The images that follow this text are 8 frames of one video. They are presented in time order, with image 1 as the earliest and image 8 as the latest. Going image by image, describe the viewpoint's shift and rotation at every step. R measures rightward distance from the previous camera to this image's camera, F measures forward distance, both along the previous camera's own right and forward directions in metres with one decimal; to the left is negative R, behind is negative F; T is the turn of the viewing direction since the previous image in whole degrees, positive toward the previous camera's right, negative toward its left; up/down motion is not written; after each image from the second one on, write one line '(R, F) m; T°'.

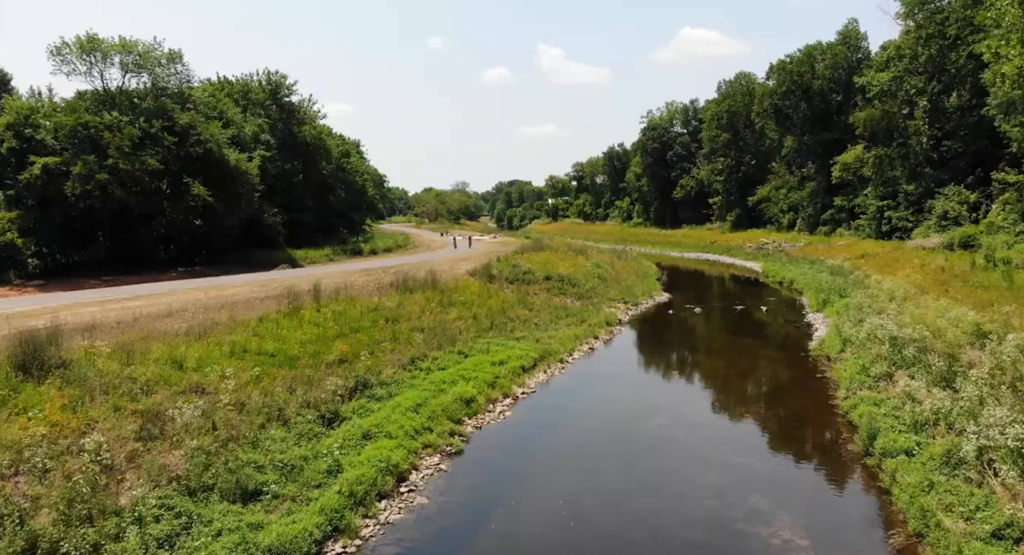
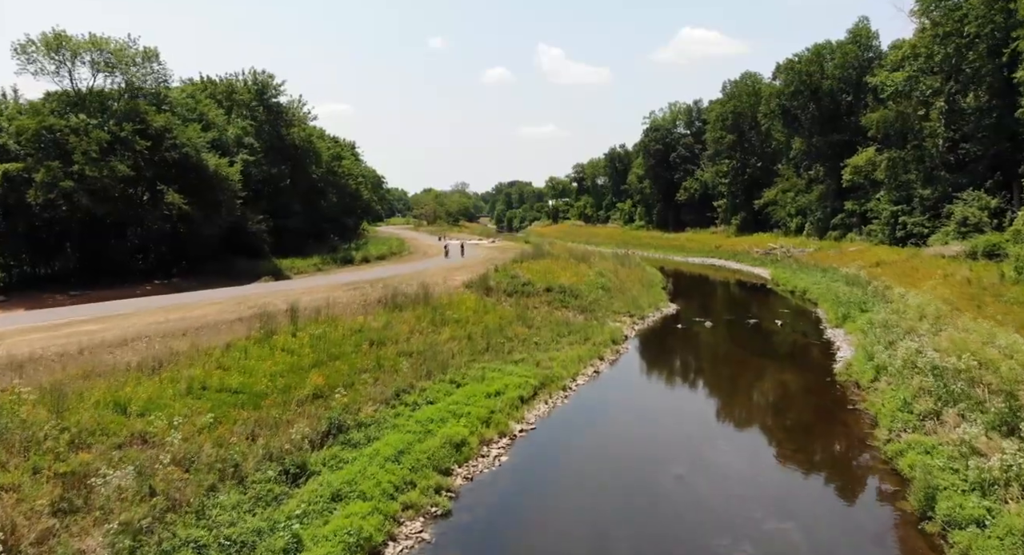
(+0.1, +2.8) m; 0°
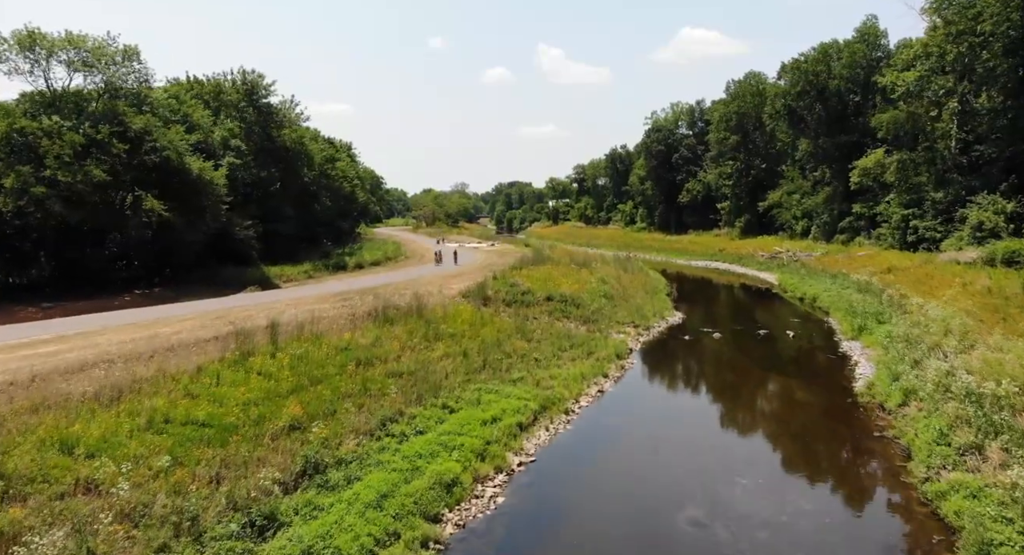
(+0.1, +2.0) m; 0°
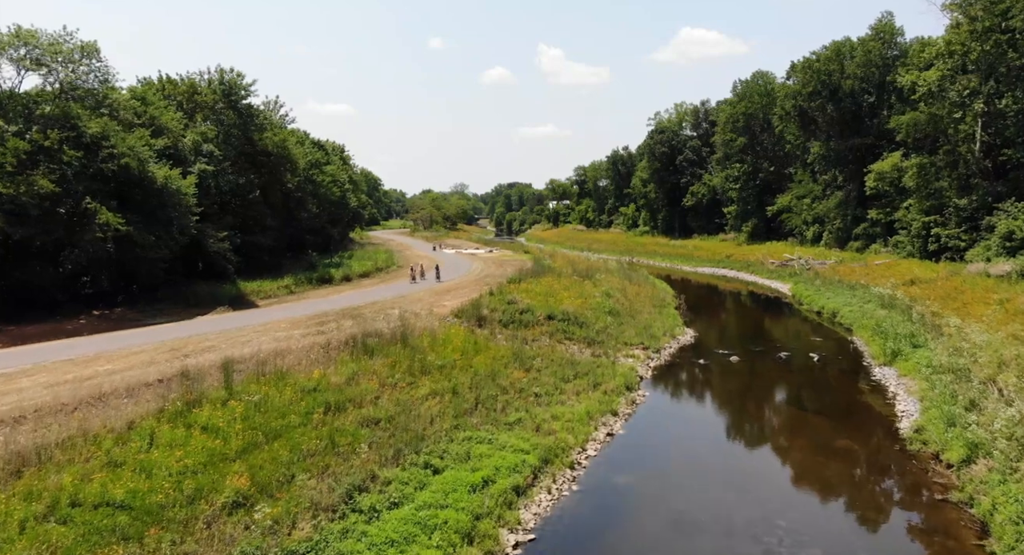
(+0.1, +3.7) m; 0°
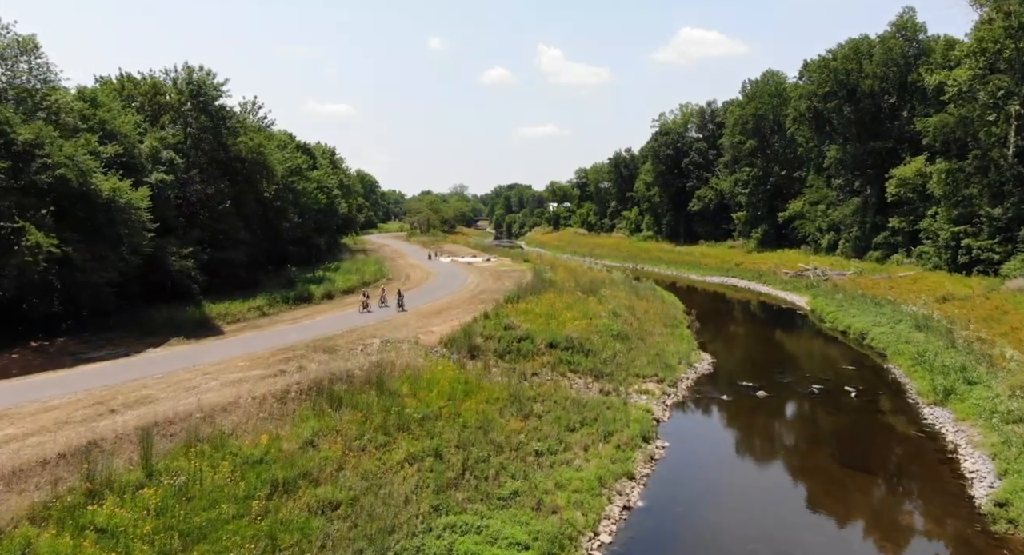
(+0.1, +4.5) m; 0°
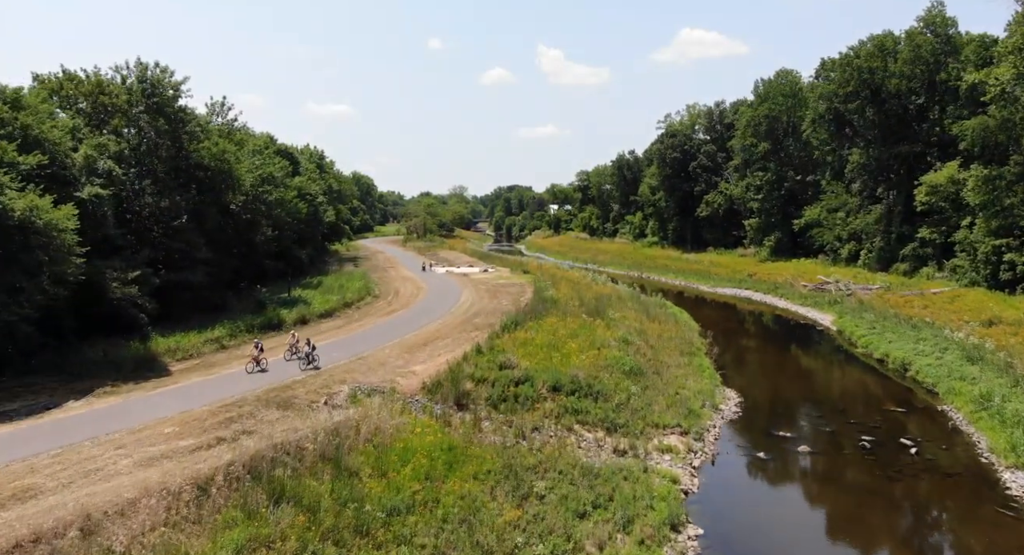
(+0.1, +5.3) m; 0°
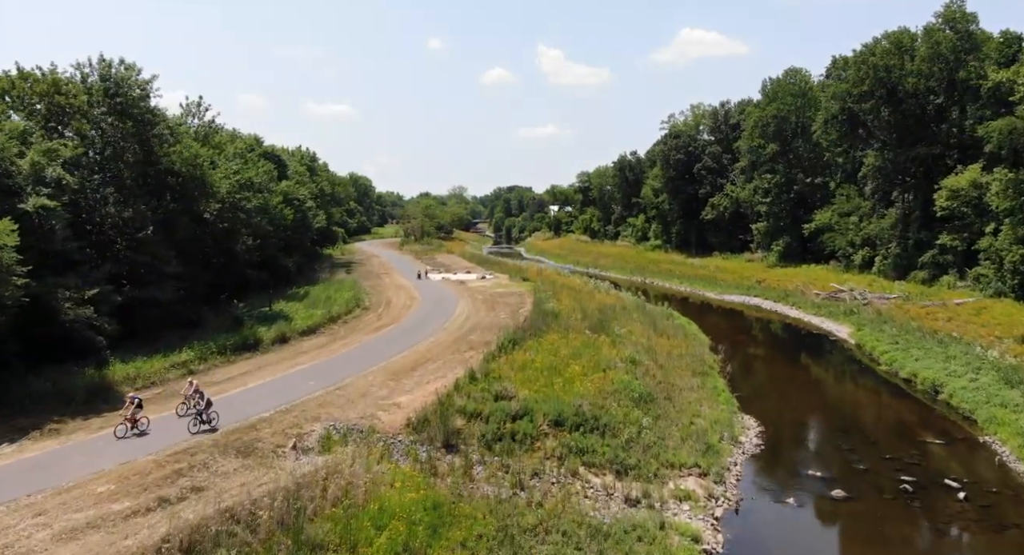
(+0.1, +3.3) m; 0°
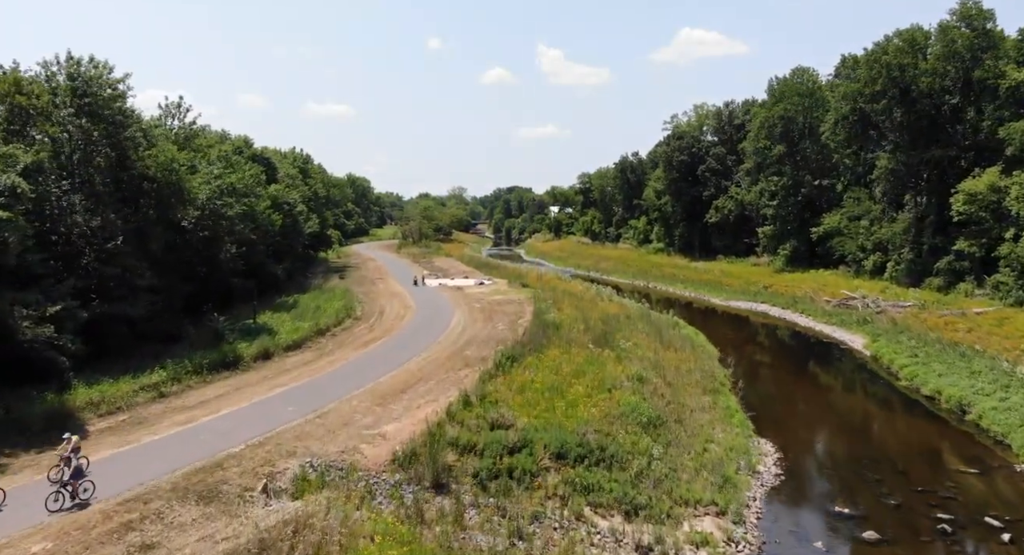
(+0.1, +2.4) m; 0°
